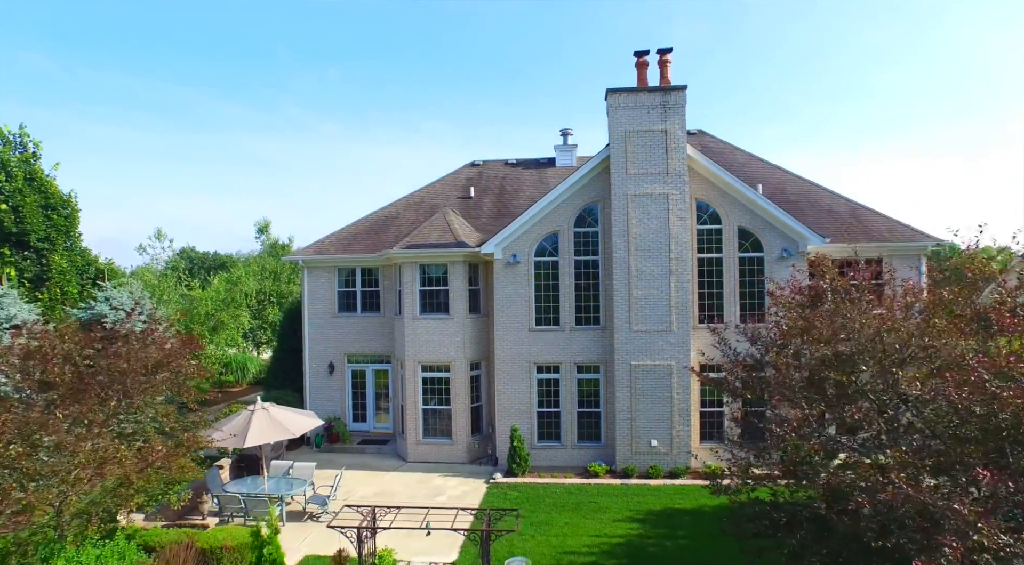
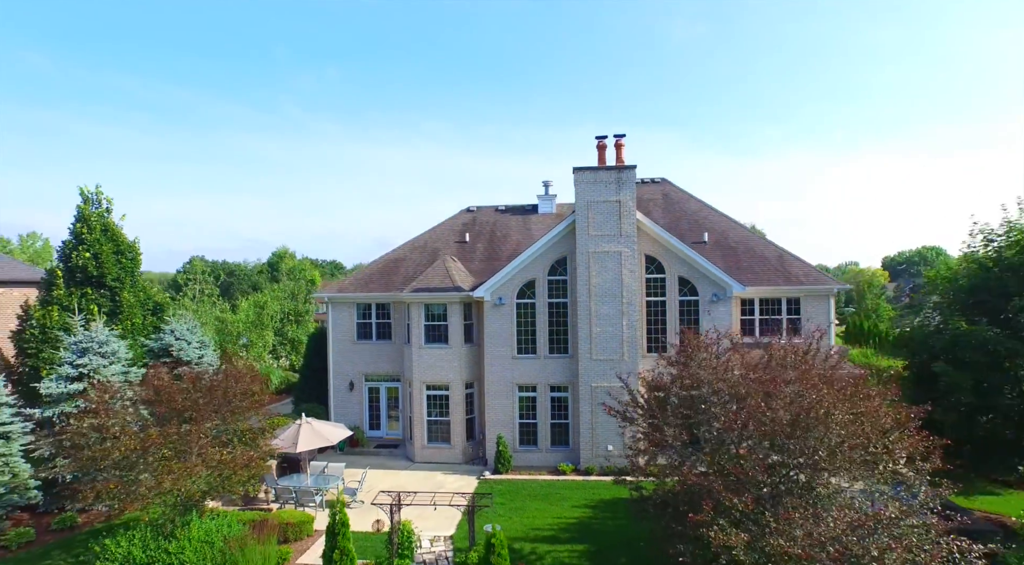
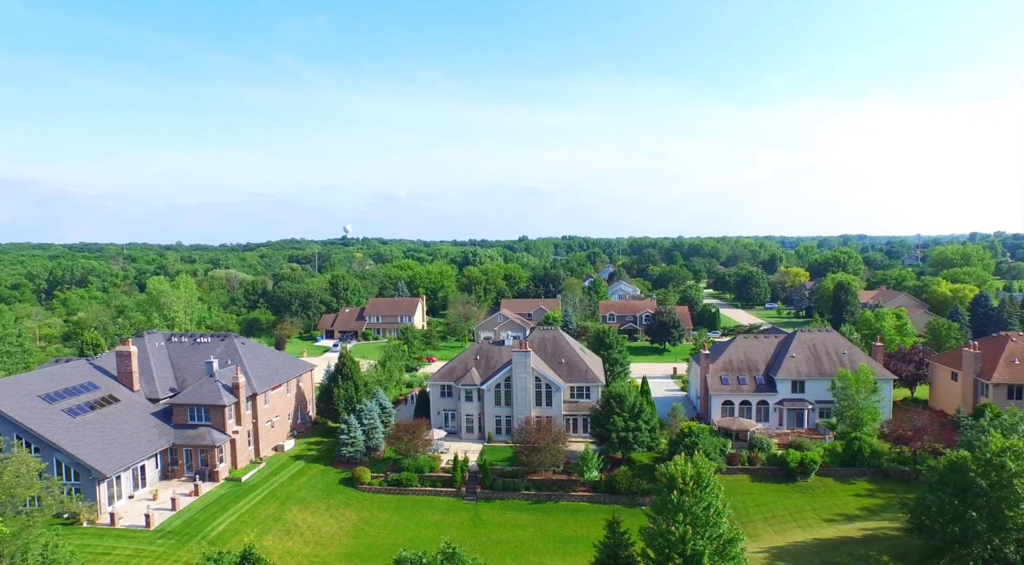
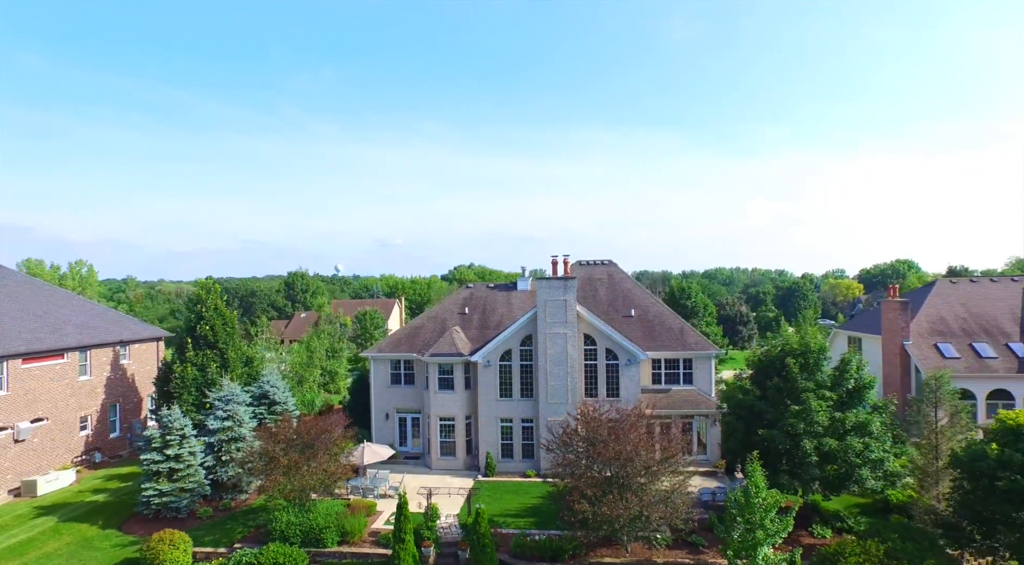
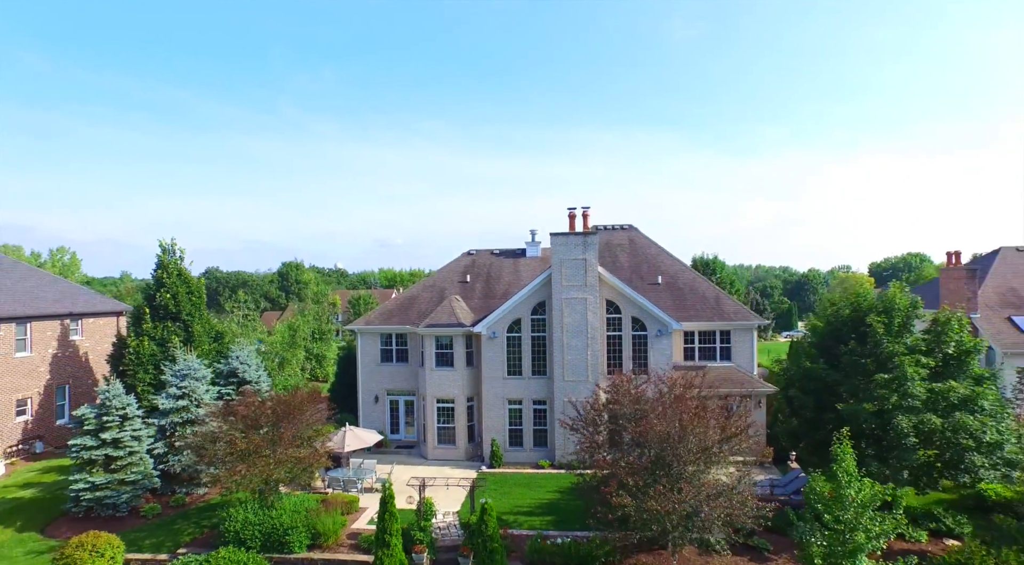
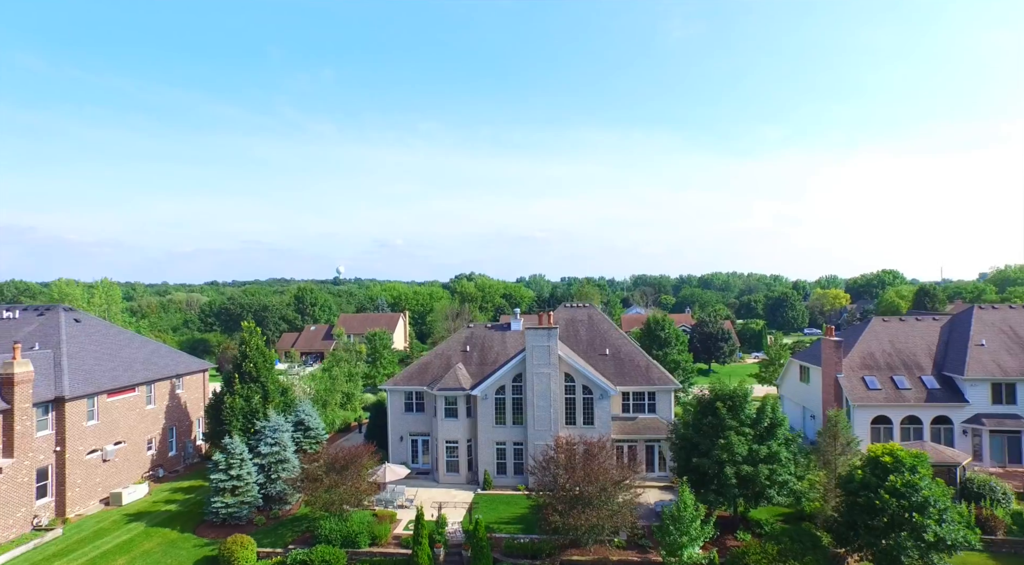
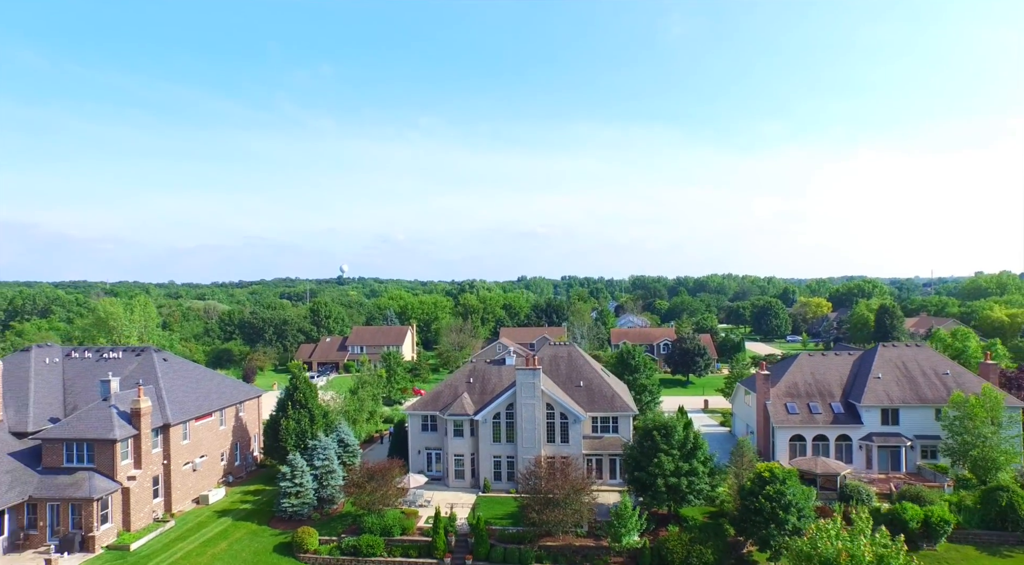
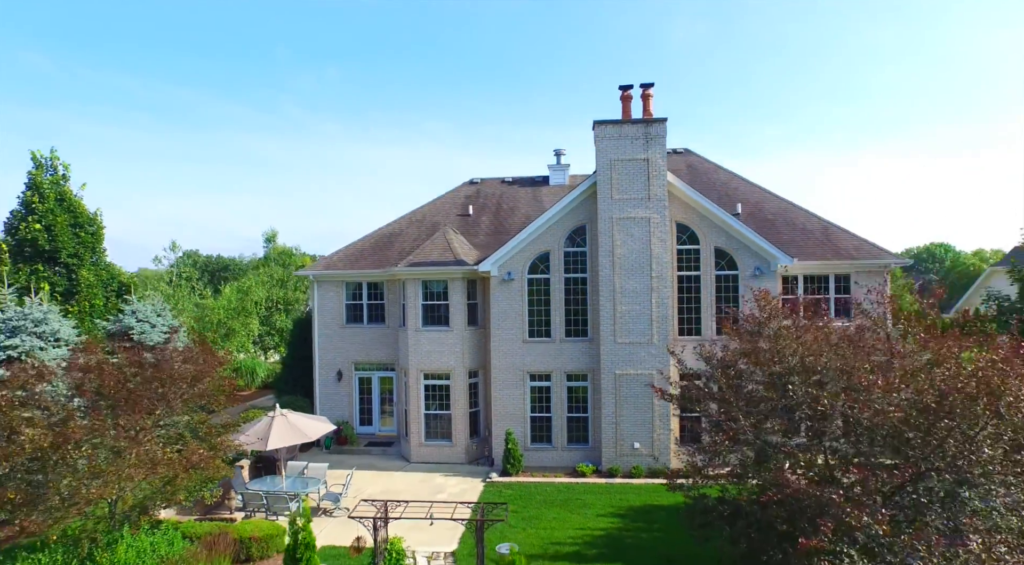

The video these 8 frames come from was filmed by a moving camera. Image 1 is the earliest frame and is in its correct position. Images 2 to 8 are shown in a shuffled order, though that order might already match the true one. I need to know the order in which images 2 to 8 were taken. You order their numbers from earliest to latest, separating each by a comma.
8, 2, 5, 4, 6, 7, 3
